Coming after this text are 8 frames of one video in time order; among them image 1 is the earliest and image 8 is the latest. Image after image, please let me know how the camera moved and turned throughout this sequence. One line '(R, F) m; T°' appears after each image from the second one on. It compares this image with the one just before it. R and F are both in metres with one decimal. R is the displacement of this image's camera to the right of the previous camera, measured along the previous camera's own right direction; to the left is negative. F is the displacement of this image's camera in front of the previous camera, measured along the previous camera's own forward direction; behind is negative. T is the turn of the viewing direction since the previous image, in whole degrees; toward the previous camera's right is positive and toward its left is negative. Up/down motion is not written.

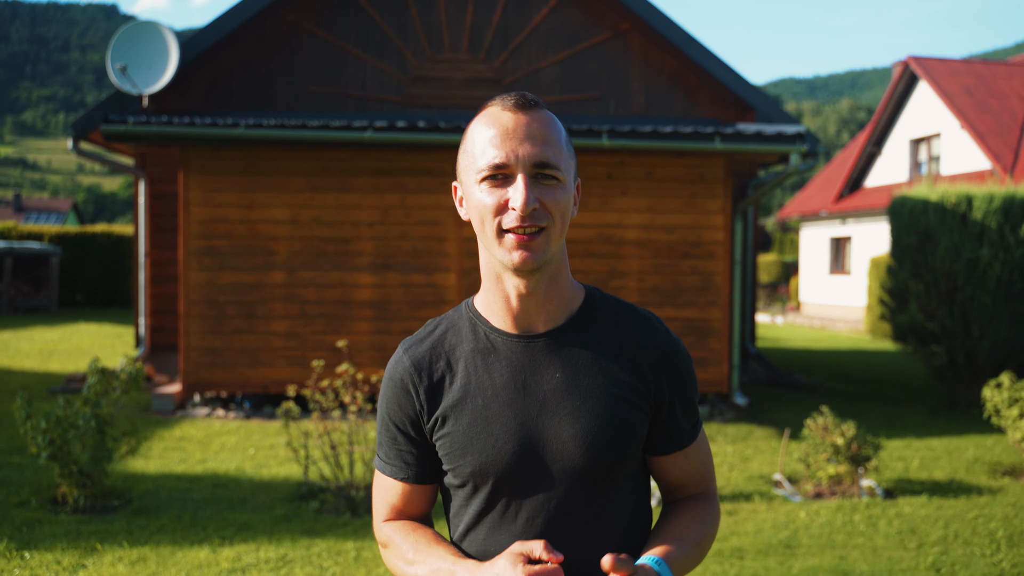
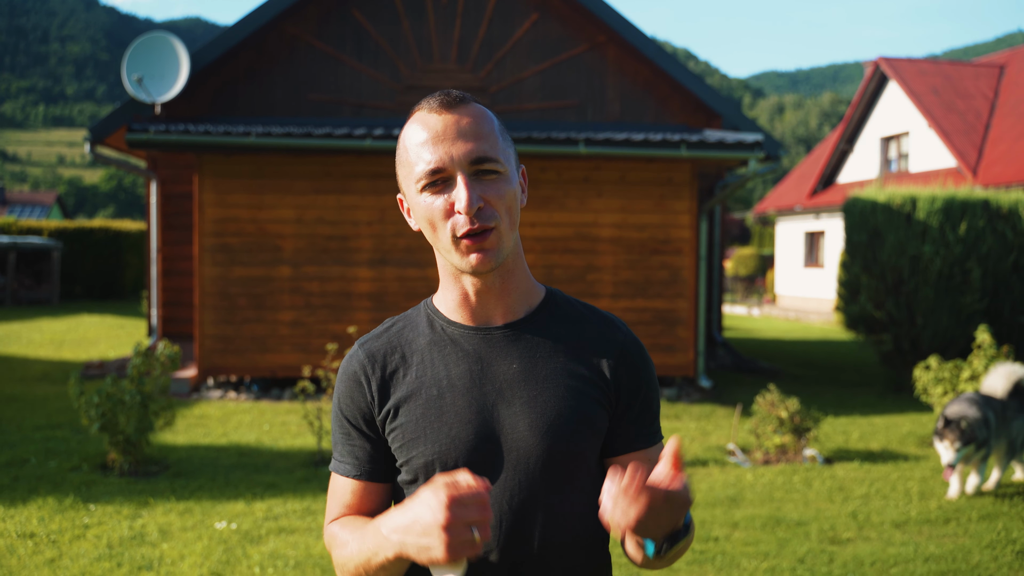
(0.0, -0.8) m; +1°
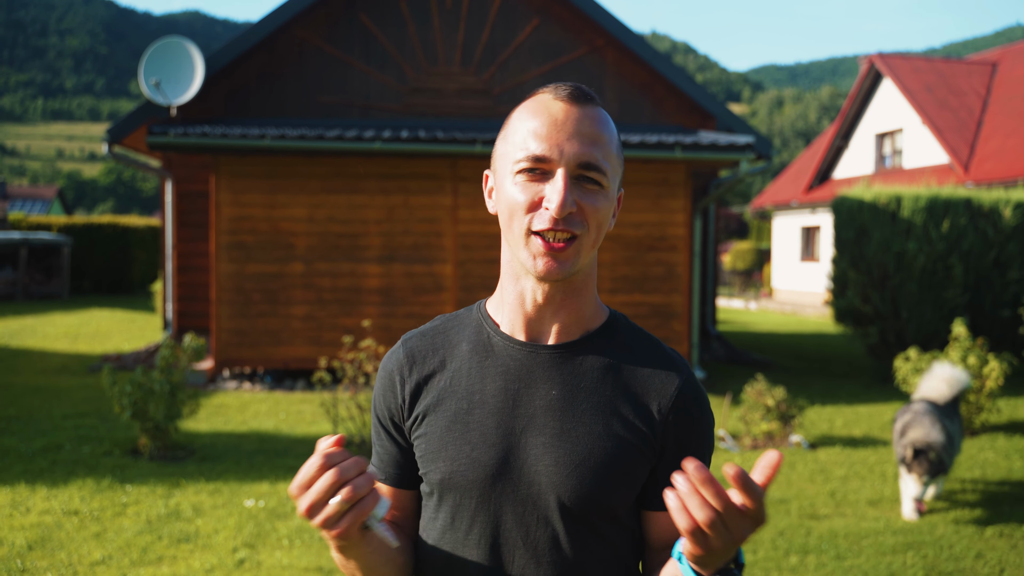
(0.0, -0.4) m; 0°
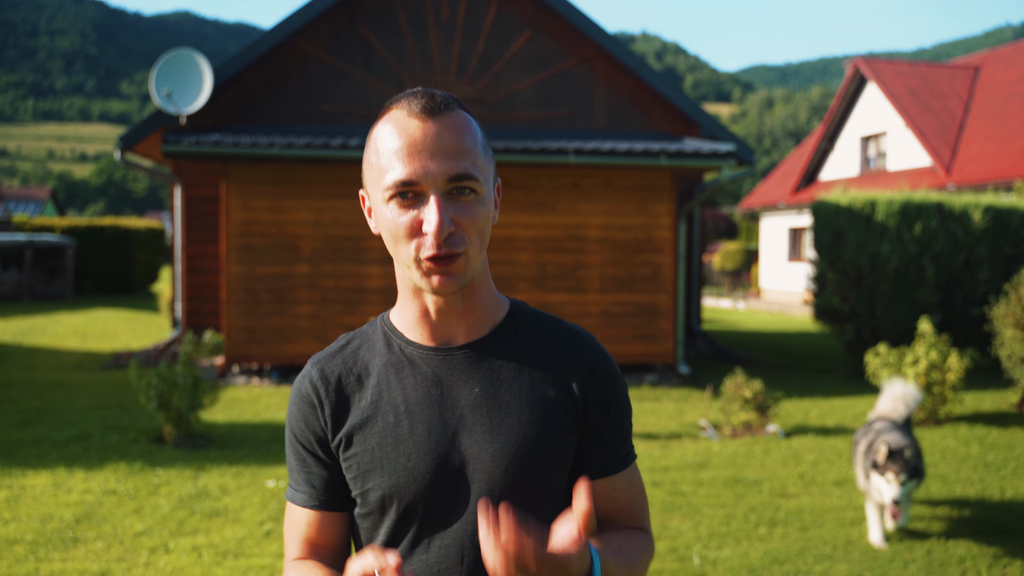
(0.0, -0.5) m; +1°
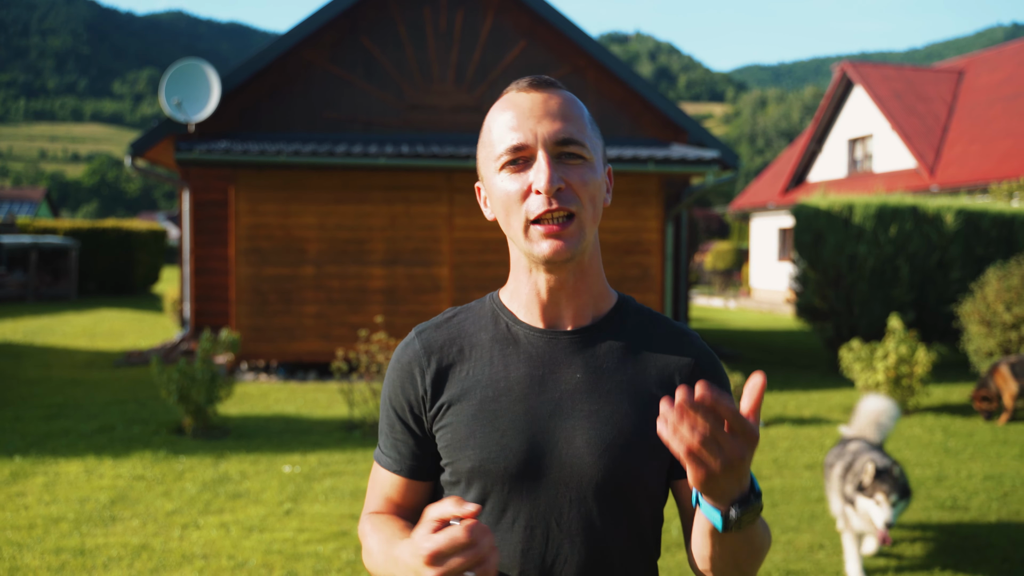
(0.0, -0.5) m; 0°
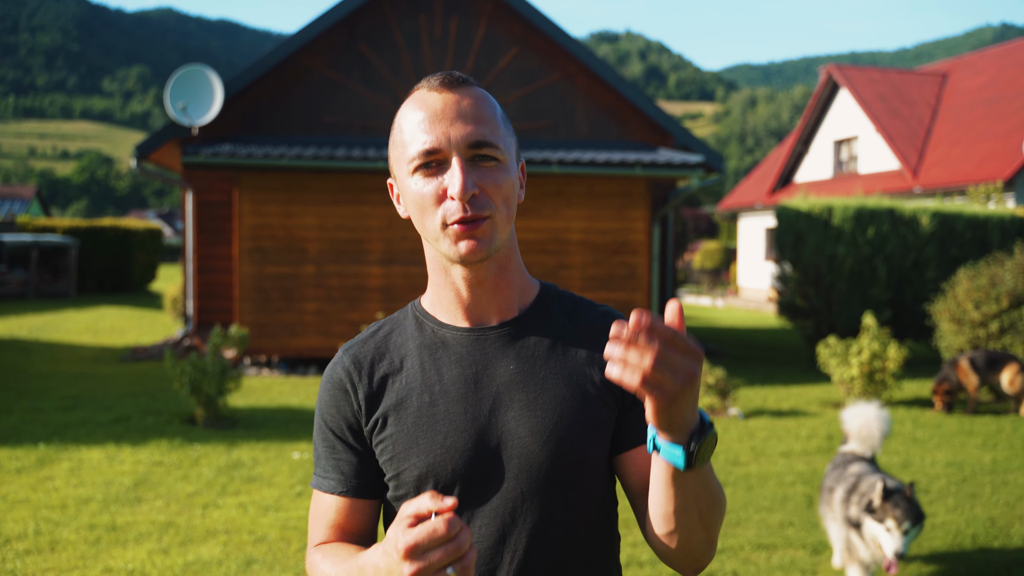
(0.0, -0.4) m; +1°
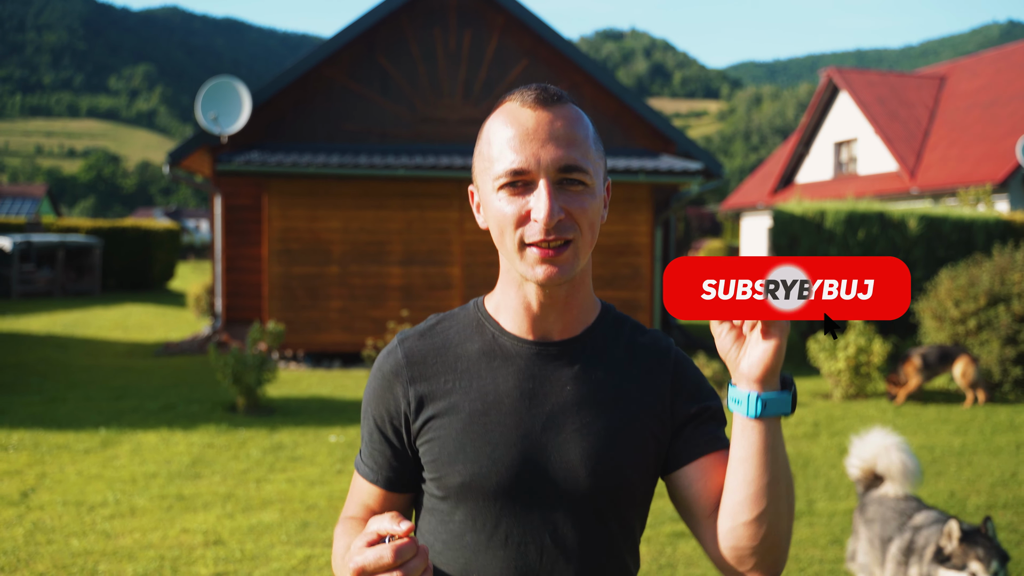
(-0.1, -0.7) m; 0°
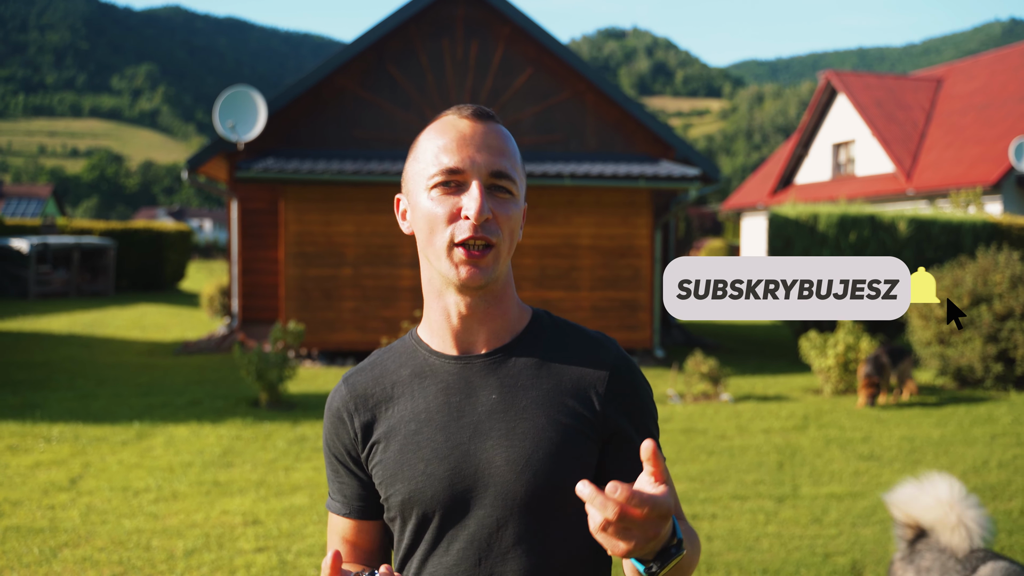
(-0.1, -0.5) m; 0°
